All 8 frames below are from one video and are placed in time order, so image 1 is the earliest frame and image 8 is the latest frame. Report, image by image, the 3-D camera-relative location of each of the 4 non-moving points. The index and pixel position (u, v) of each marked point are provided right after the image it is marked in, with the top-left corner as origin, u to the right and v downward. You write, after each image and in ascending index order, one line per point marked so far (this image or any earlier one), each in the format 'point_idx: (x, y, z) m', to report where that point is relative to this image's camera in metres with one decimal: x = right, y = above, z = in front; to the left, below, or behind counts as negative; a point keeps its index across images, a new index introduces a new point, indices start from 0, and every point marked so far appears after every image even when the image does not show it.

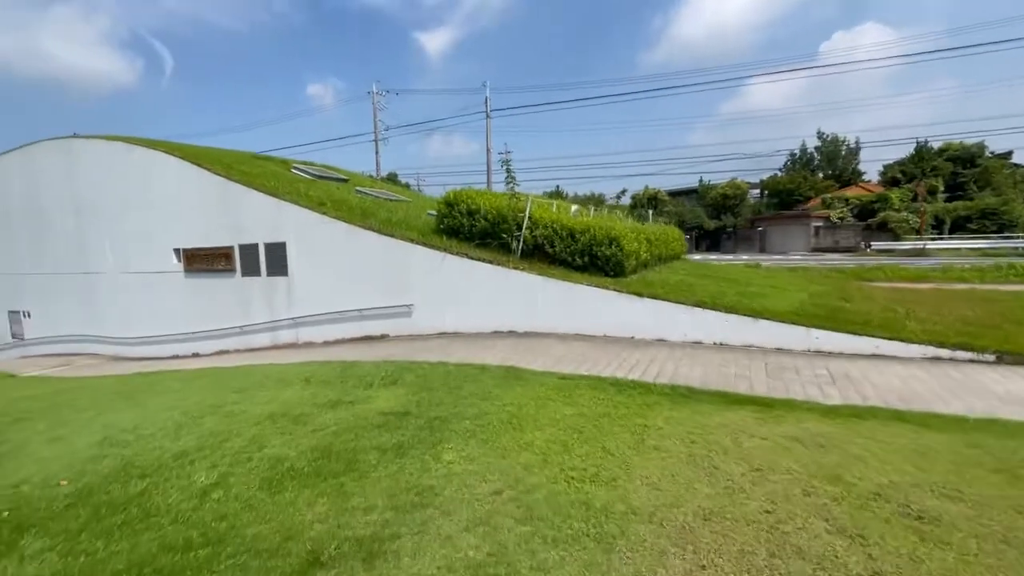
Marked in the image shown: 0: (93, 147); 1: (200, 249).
0: (-13.1, +4.5, +15.2) m
1: (-8.7, +1.1, +13.6) m
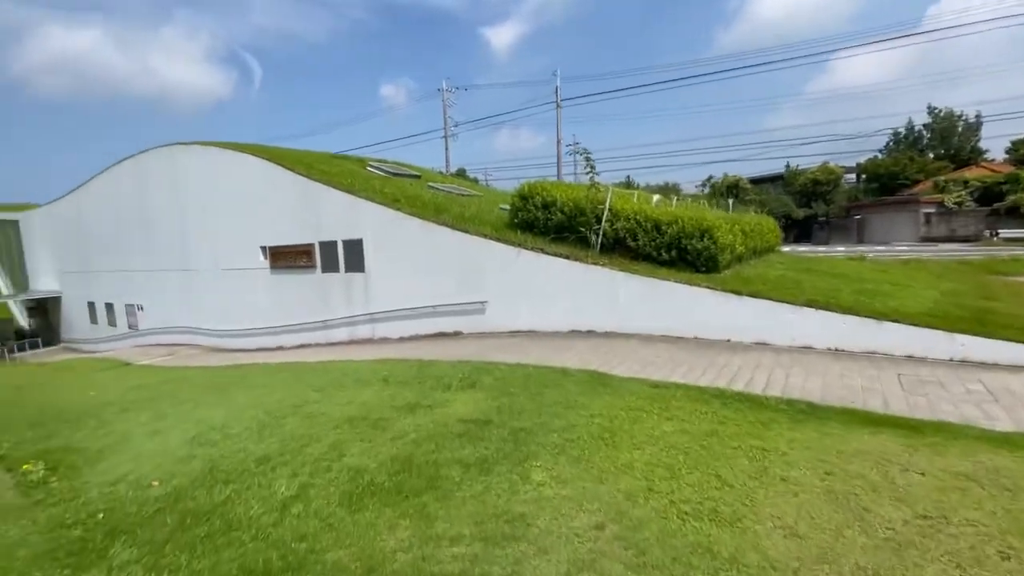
0: (-10.8, +4.6, +16.3) m
1: (-6.6, +1.2, +14.2) m
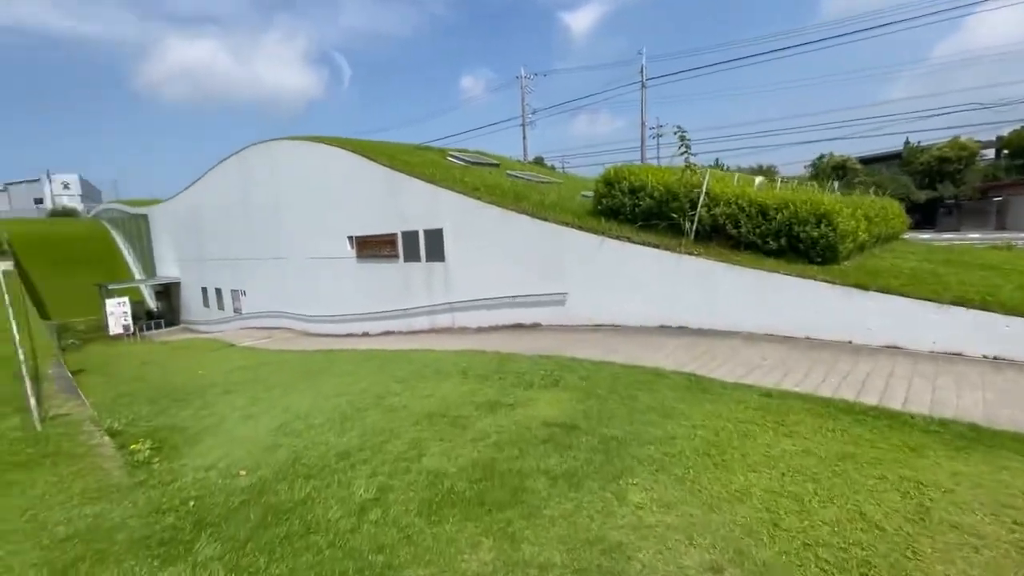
0: (-8.0, +5.0, +17.3) m
1: (-4.3, +1.6, +14.6) m
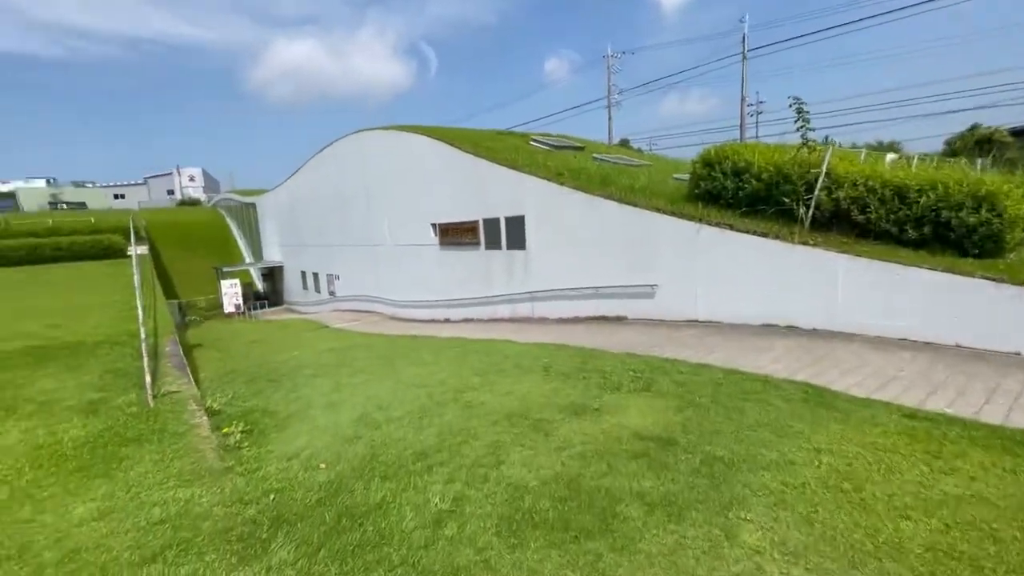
0: (-5.0, +5.6, +17.8) m
1: (-1.8, +2.0, +14.6) m
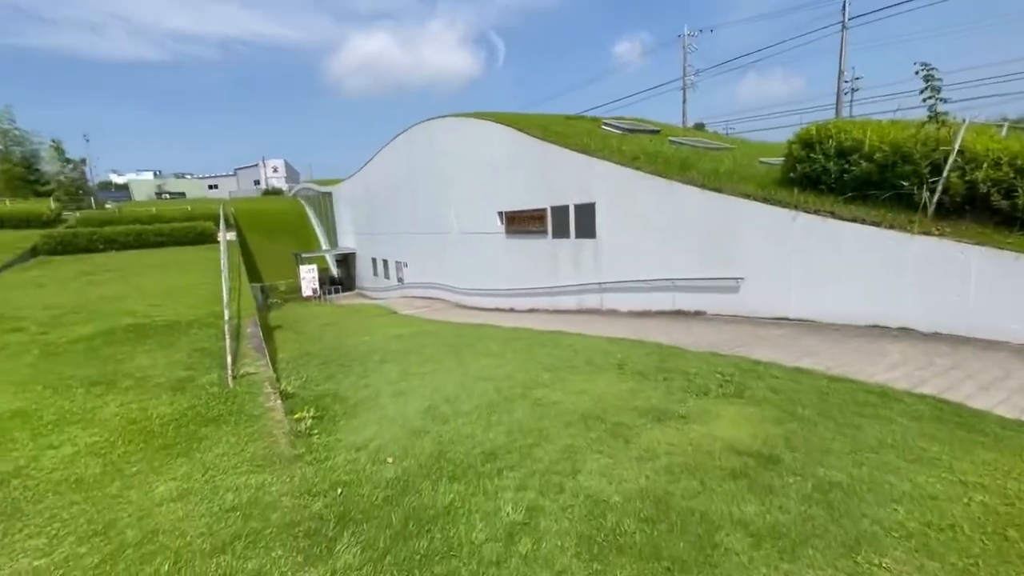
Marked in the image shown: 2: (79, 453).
0: (-2.5, +6.0, +17.8) m
1: (+0.2, +2.3, +14.4) m
2: (-3.7, -1.4, +4.1) m
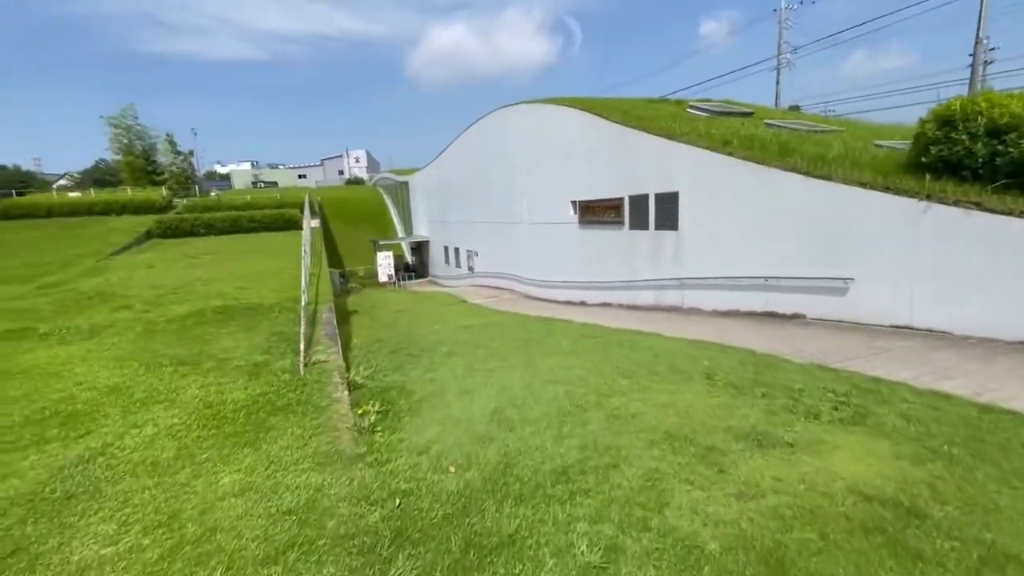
0: (+0.3, +6.4, +17.4) m
1: (+2.3, +2.5, +13.7) m
2: (-3.1, -1.3, +4.2) m
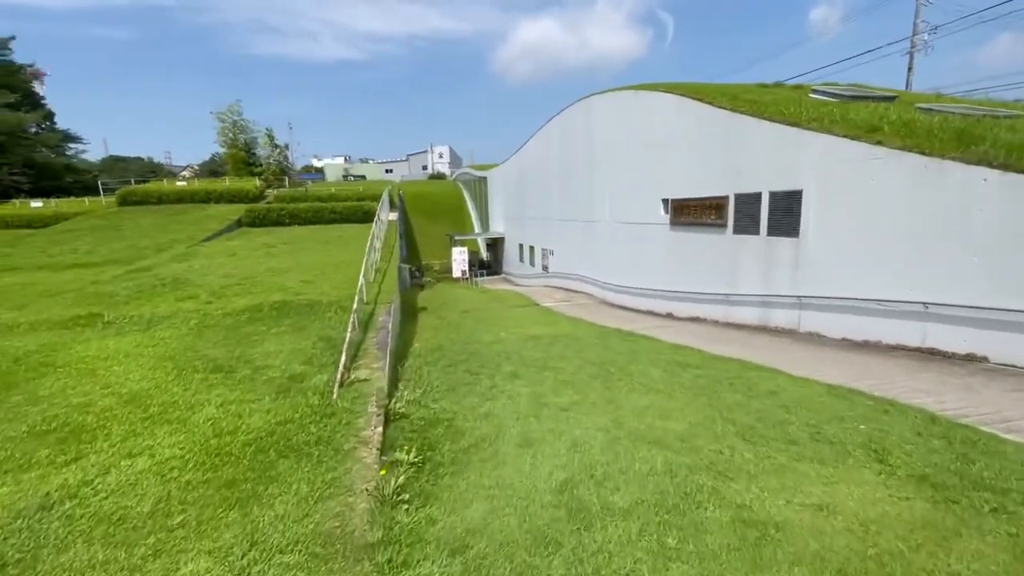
0: (+3.1, +6.2, +15.9) m
1: (+4.4, +2.2, +12.0) m
2: (-2.6, -1.3, +3.4) m
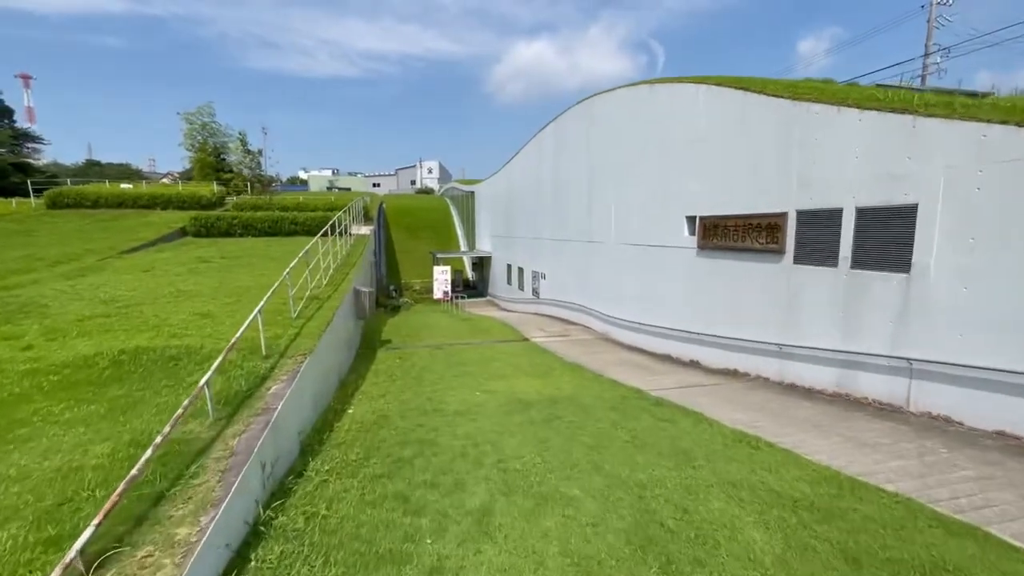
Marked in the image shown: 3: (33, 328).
0: (+2.9, +5.2, +13.2) m
1: (+4.1, +1.4, +9.2) m
2: (-2.7, -1.6, +0.3) m
3: (-6.7, -0.5, +6.8) m
